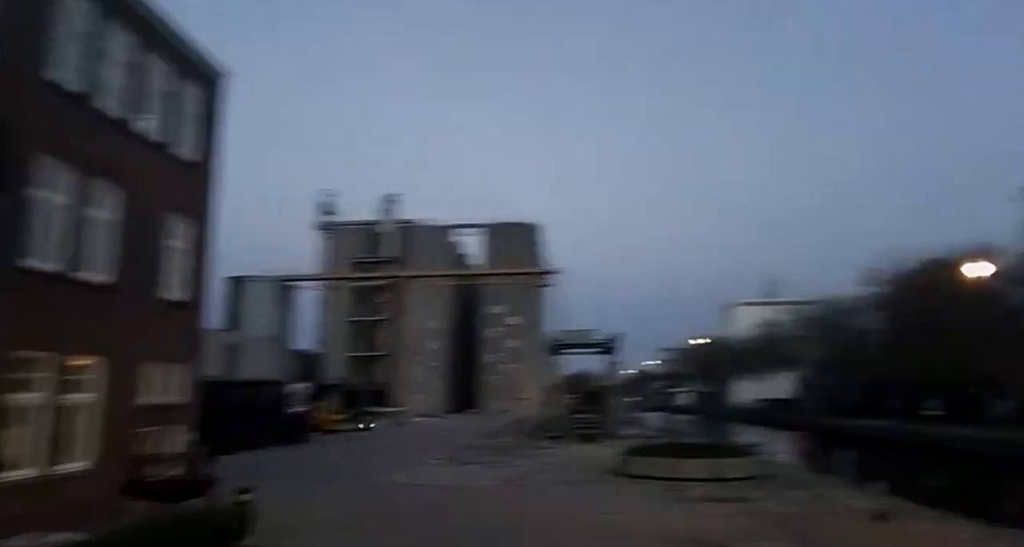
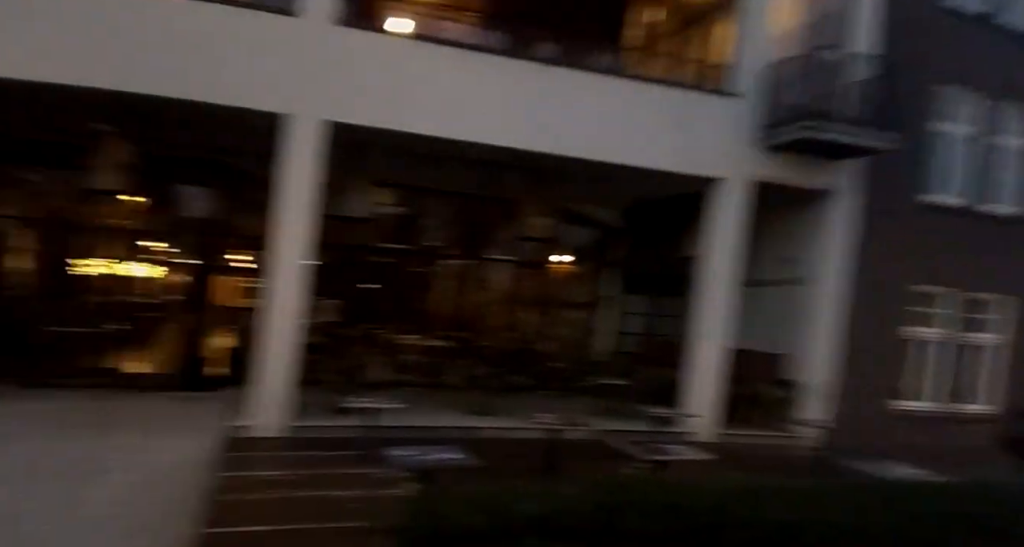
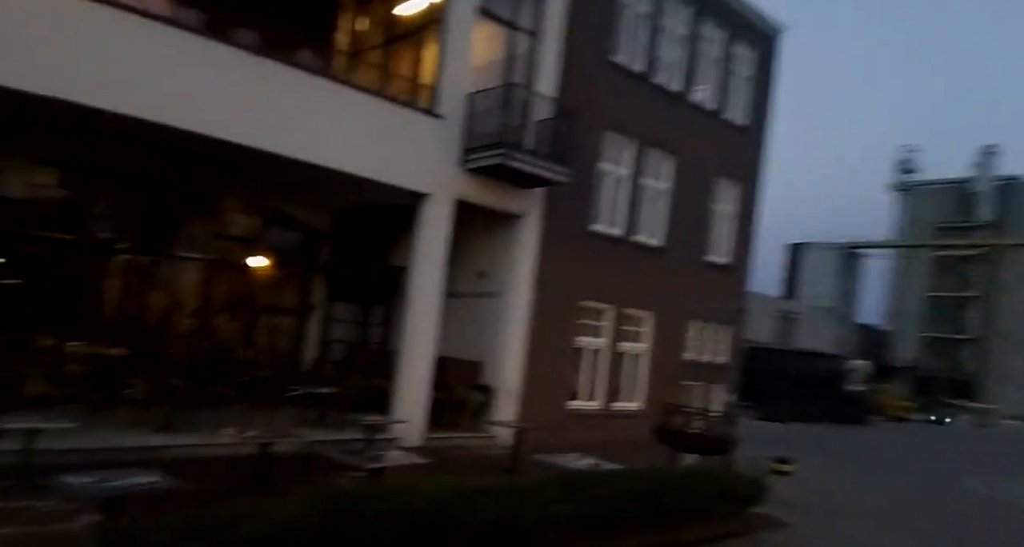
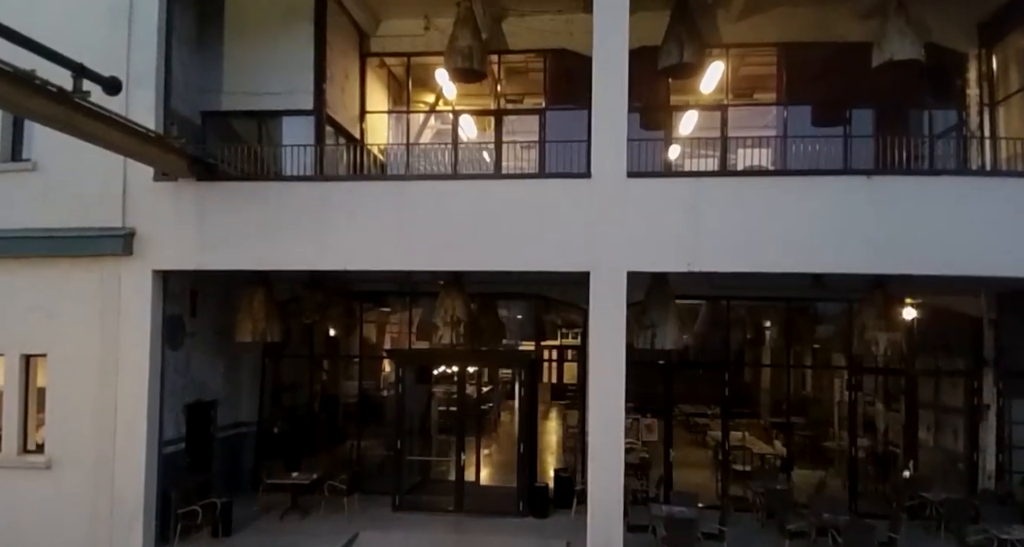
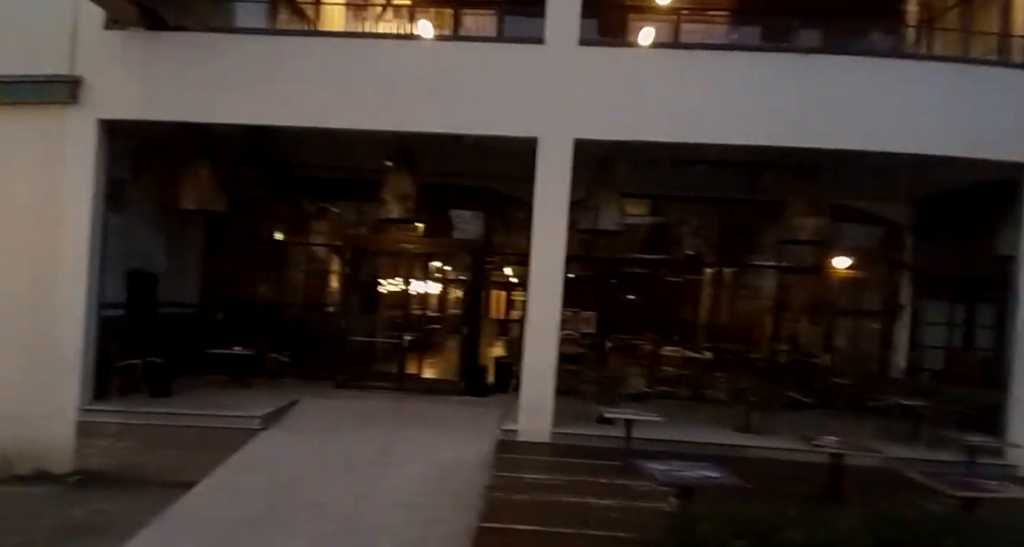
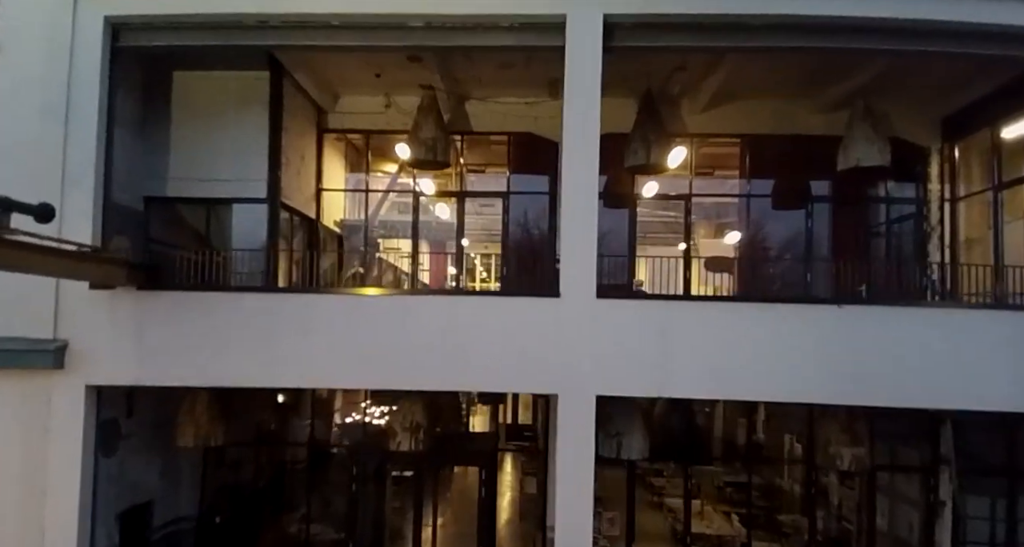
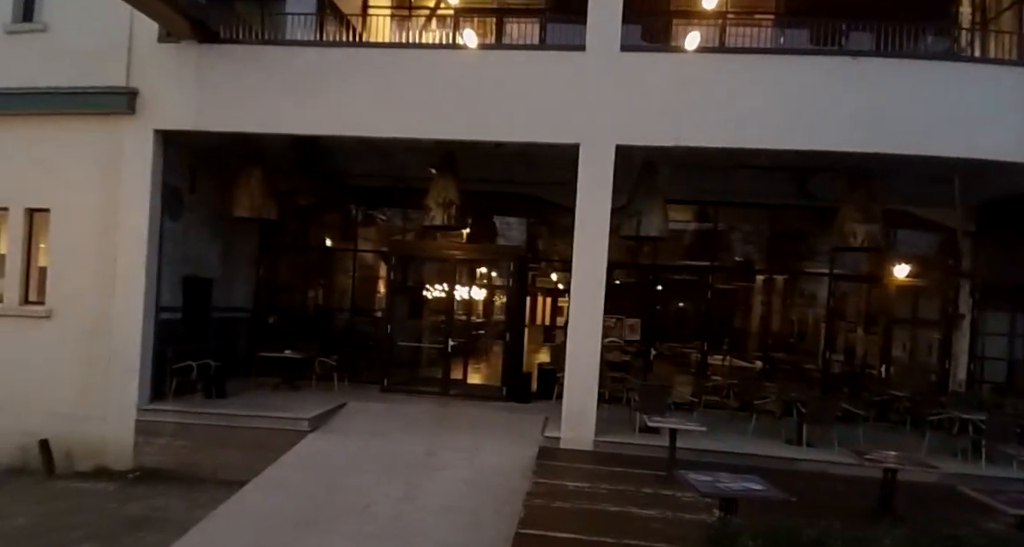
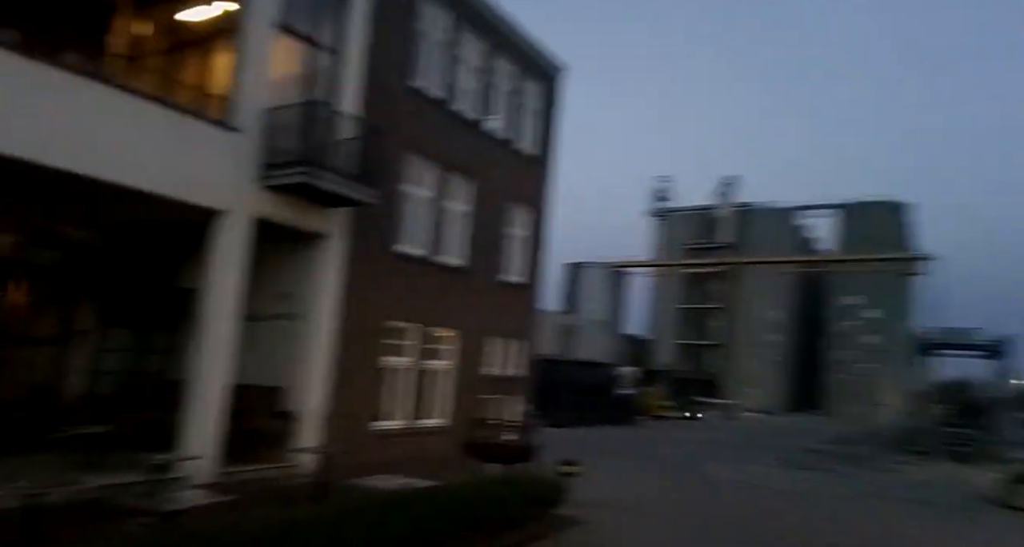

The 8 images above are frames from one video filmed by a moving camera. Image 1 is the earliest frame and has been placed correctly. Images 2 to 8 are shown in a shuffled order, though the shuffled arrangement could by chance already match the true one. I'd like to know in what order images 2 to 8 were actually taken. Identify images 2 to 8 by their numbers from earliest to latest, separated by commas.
8, 3, 2, 5, 7, 4, 6
